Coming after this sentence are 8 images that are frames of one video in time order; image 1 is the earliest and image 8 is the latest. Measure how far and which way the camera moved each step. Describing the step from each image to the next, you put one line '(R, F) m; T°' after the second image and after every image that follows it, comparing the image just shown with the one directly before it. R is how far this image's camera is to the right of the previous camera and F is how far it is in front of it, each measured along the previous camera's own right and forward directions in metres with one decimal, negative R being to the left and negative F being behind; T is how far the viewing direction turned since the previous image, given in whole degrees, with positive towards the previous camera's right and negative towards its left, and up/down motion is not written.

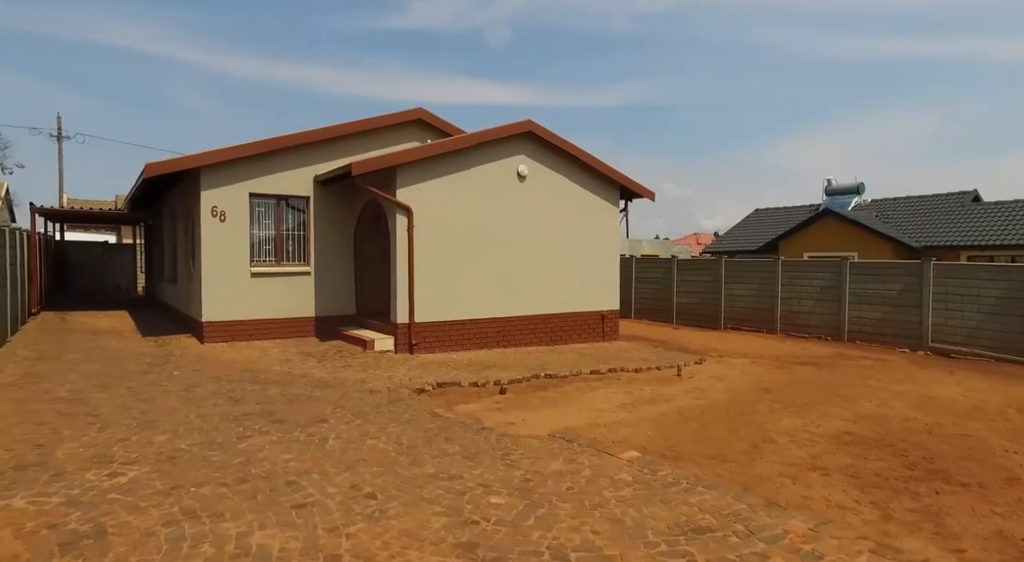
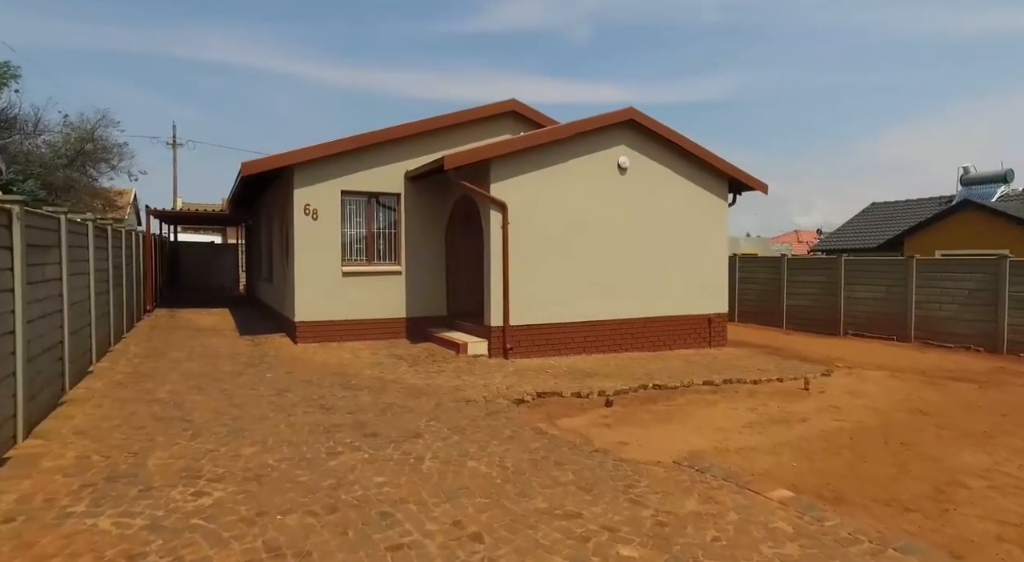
(-0.3, +0.7) m; -8°
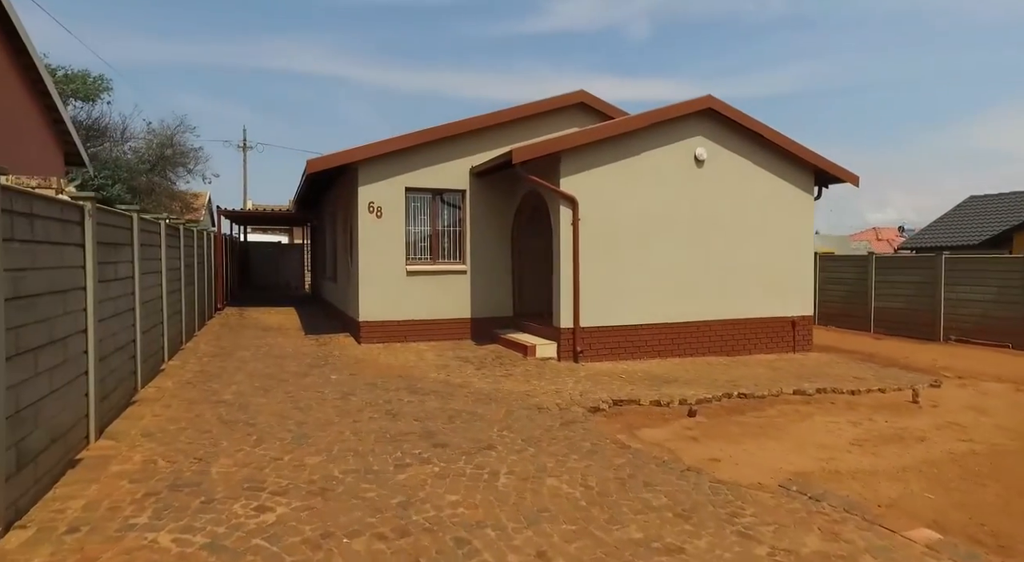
(-0.2, +0.5) m; -5°
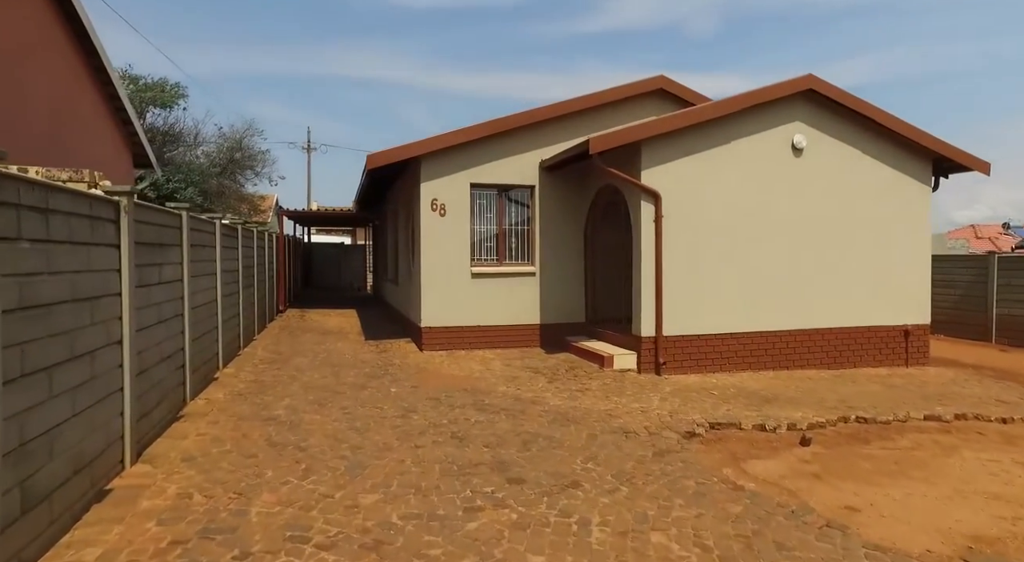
(-0.2, +0.8) m; -5°
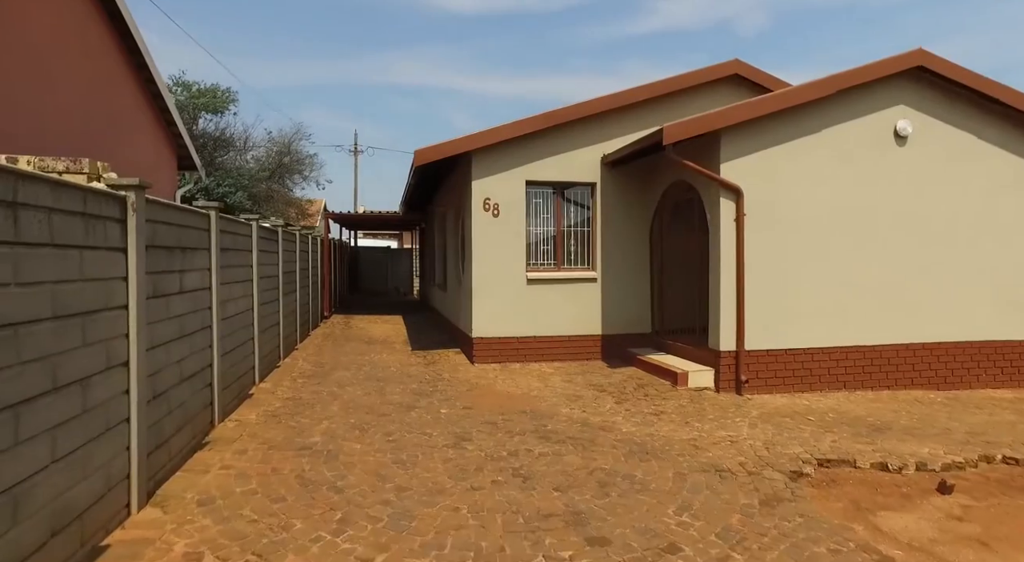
(-0.2, +0.9) m; -4°
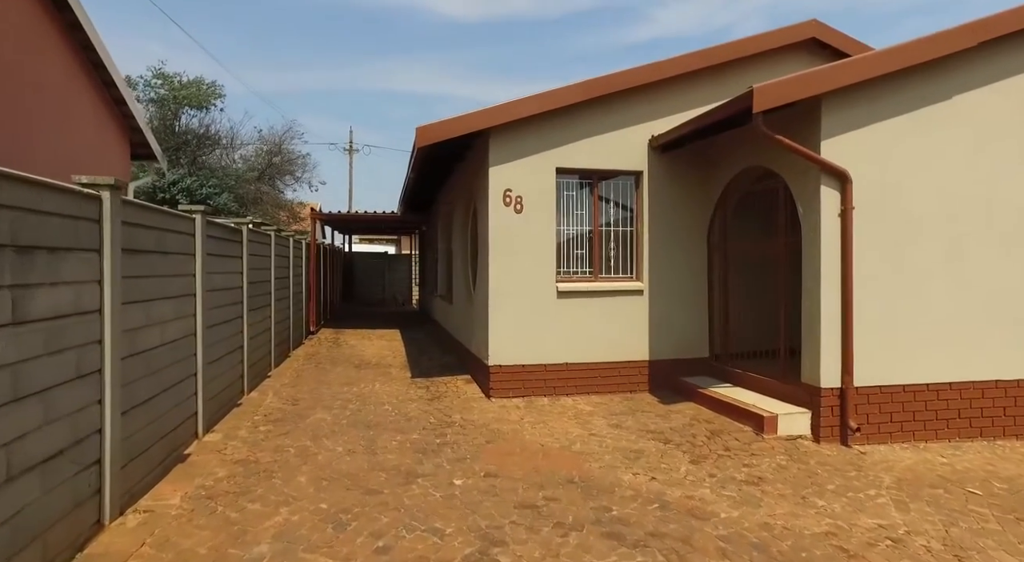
(-0.3, +1.9) m; 0°
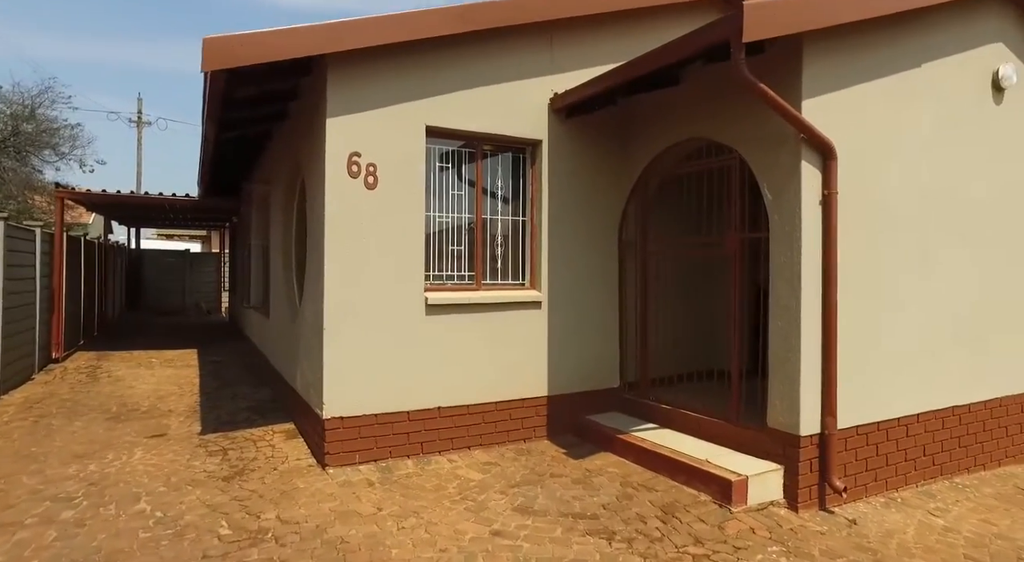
(-0.1, +2.3) m; +15°
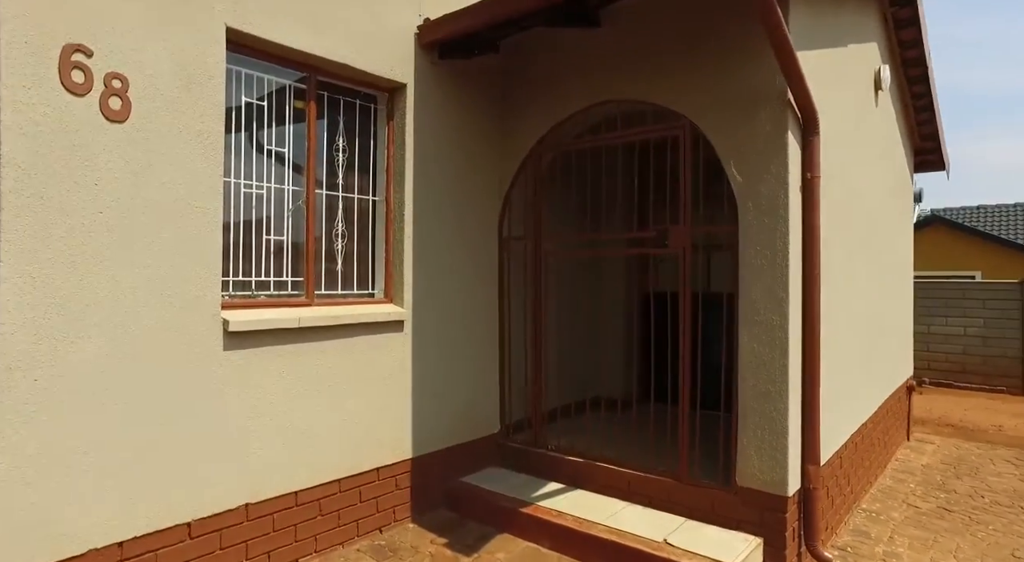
(-0.5, +1.9) m; +21°
